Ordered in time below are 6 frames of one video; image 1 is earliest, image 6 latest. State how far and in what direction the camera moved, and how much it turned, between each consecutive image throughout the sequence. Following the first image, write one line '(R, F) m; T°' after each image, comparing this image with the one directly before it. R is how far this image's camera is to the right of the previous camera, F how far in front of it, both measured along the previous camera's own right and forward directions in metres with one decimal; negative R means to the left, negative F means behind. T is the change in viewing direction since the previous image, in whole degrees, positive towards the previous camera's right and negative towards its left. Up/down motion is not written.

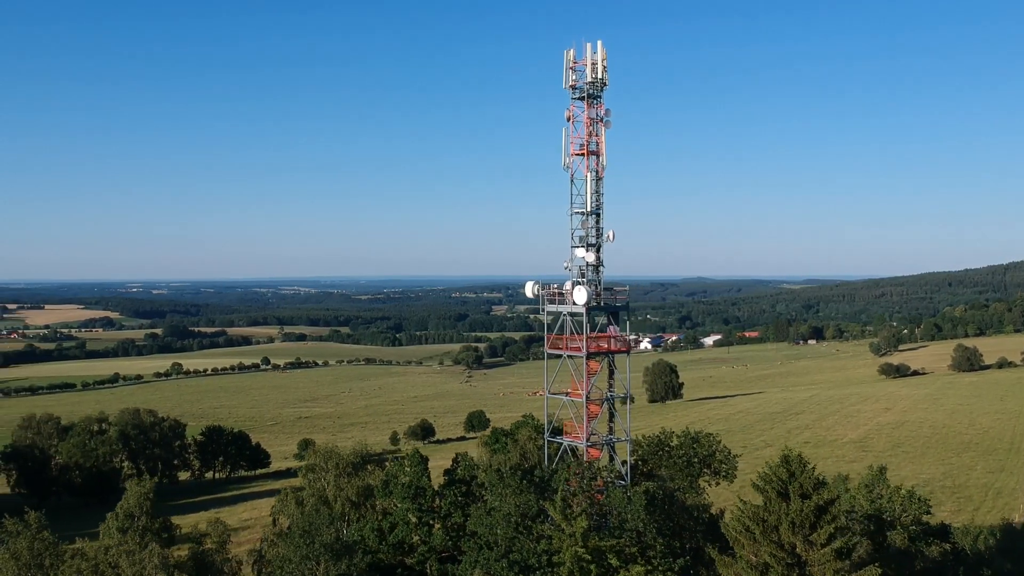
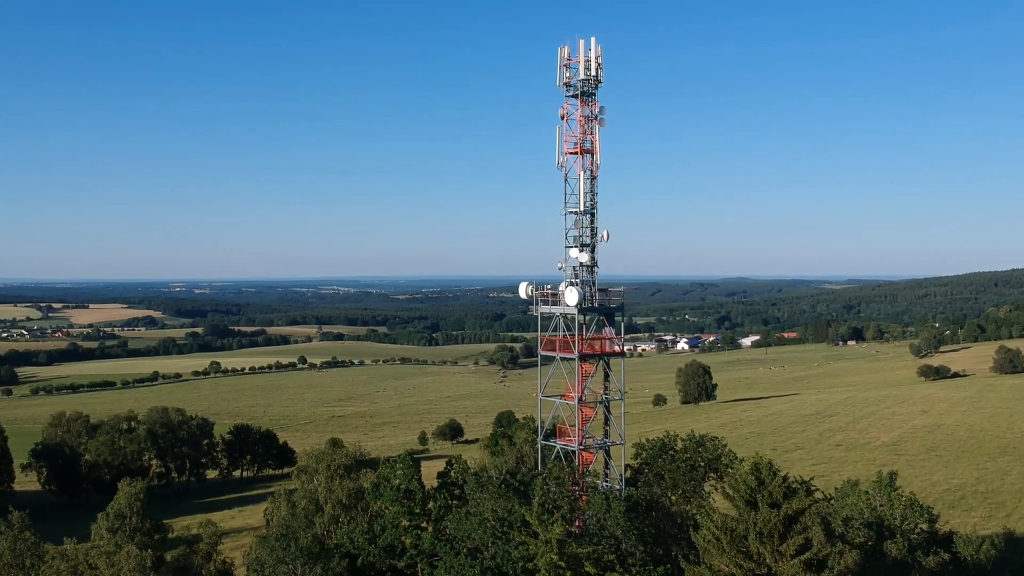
(+0.6, +0.2) m; -2°
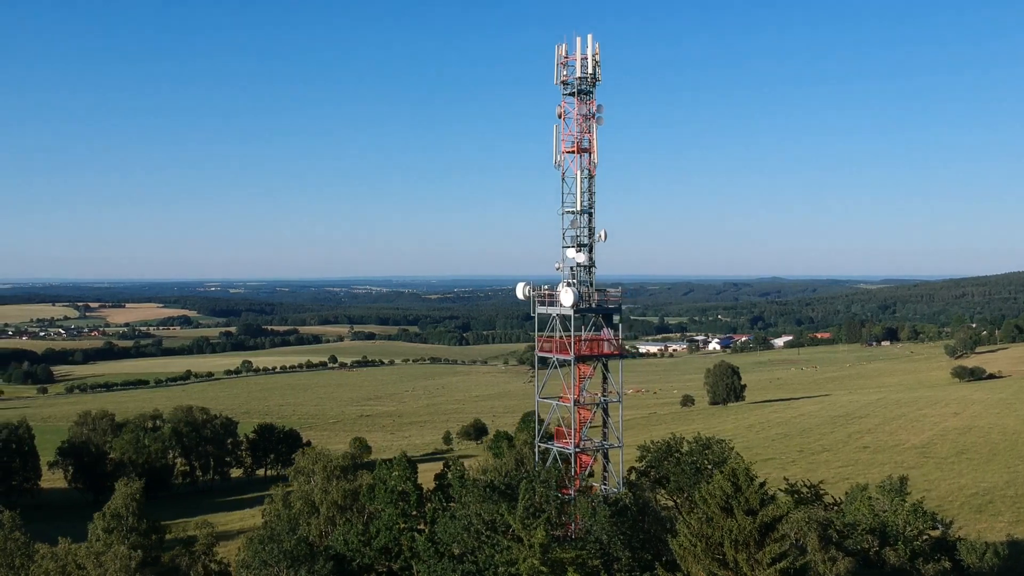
(+0.5, +0.1) m; -2°
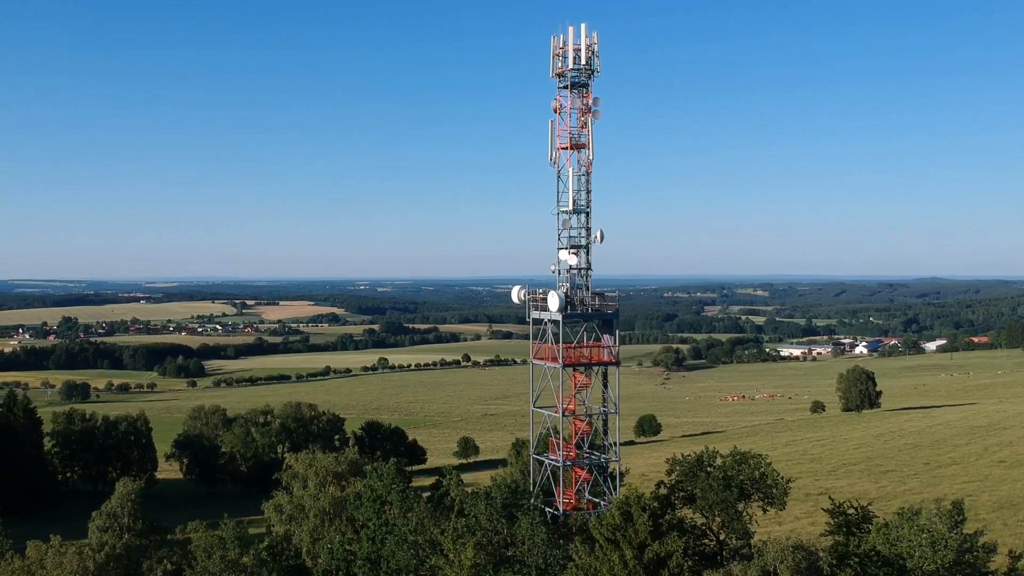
(+1.9, +0.8) m; -8°
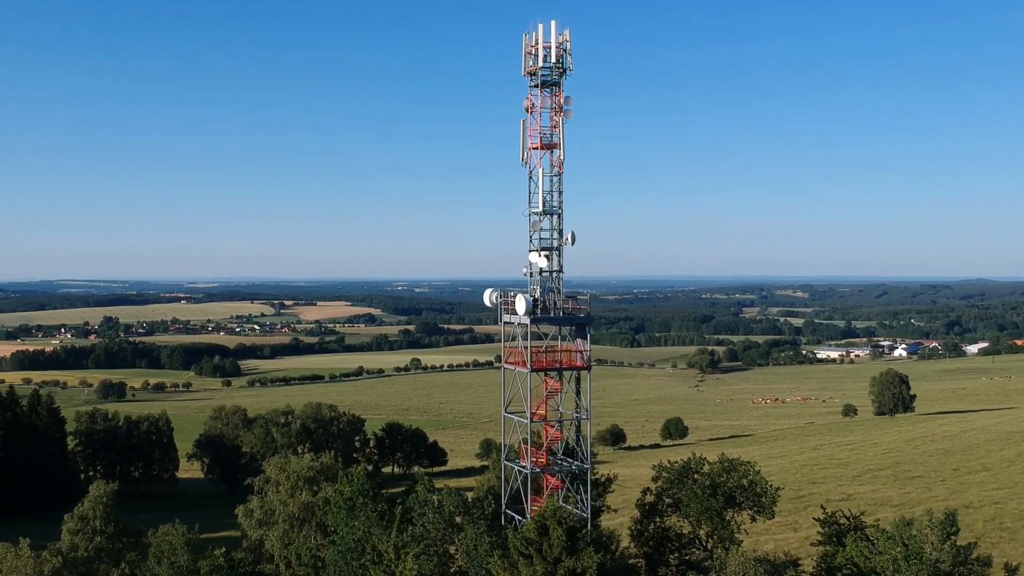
(+0.9, +0.2) m; -2°
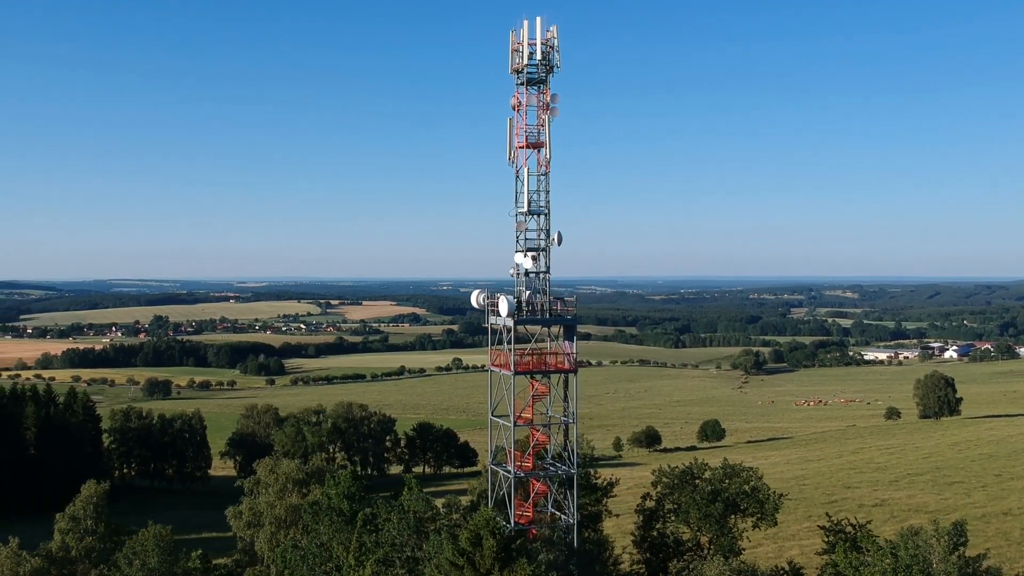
(+0.7, +0.2) m; -2°
